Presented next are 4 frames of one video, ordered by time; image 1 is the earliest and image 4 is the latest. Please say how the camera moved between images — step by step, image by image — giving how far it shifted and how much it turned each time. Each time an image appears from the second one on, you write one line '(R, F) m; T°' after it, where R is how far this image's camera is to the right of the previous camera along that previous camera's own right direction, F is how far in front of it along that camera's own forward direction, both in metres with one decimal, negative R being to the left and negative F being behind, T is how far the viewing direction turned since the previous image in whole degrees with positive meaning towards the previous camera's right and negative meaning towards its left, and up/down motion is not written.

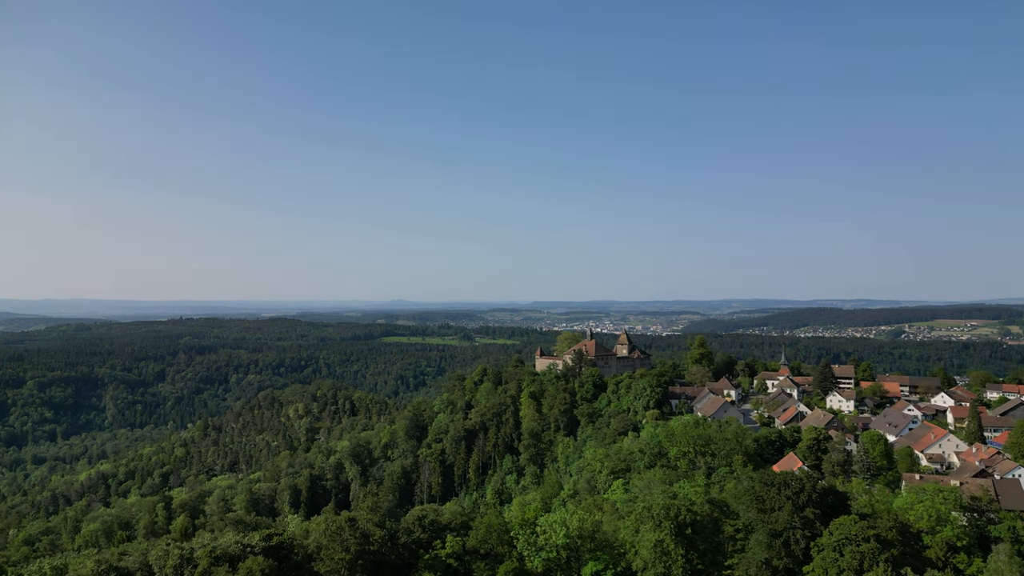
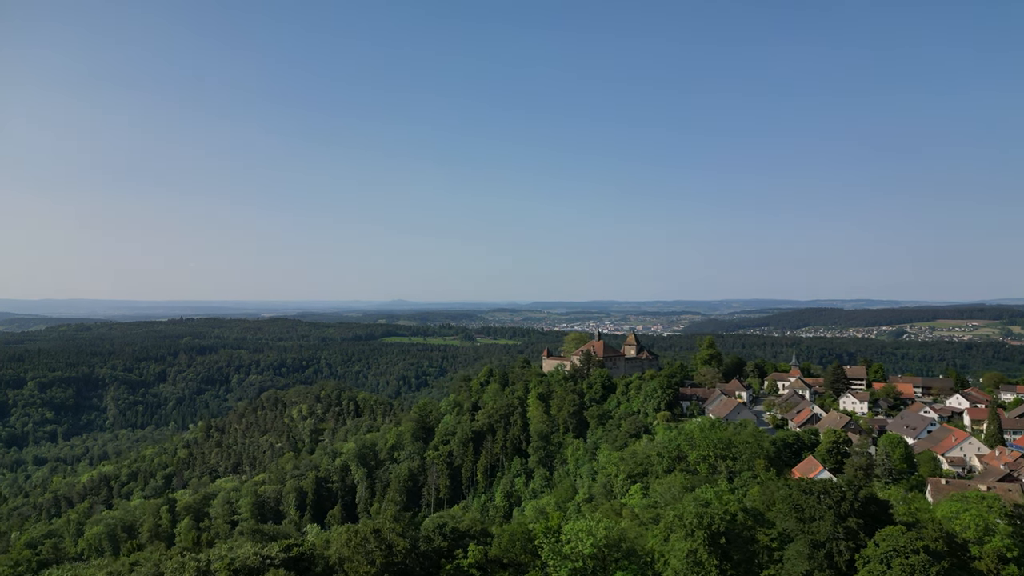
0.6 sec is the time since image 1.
(-0.8, +0.7) m; 0°
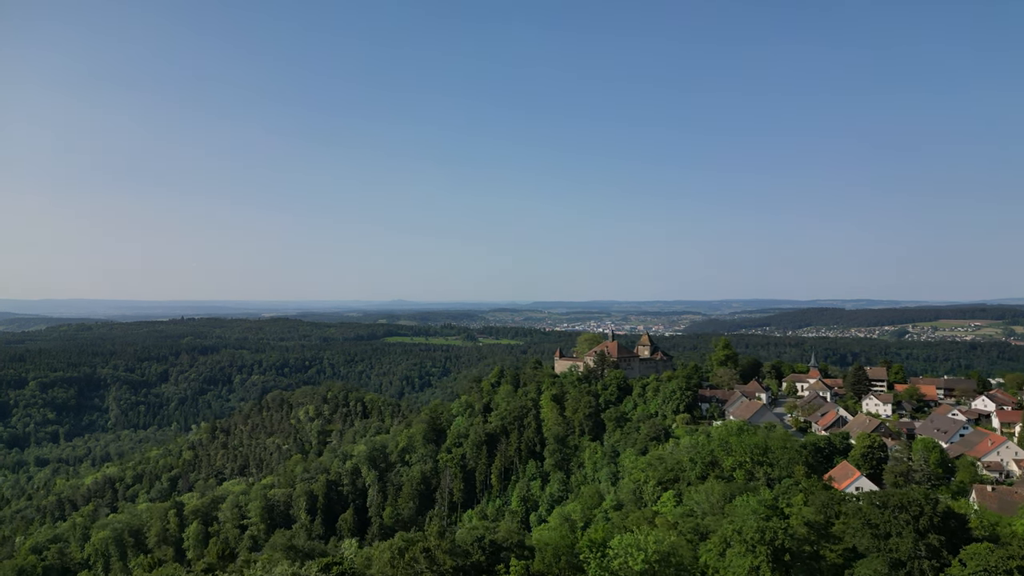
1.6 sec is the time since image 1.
(-1.4, +1.2) m; 0°
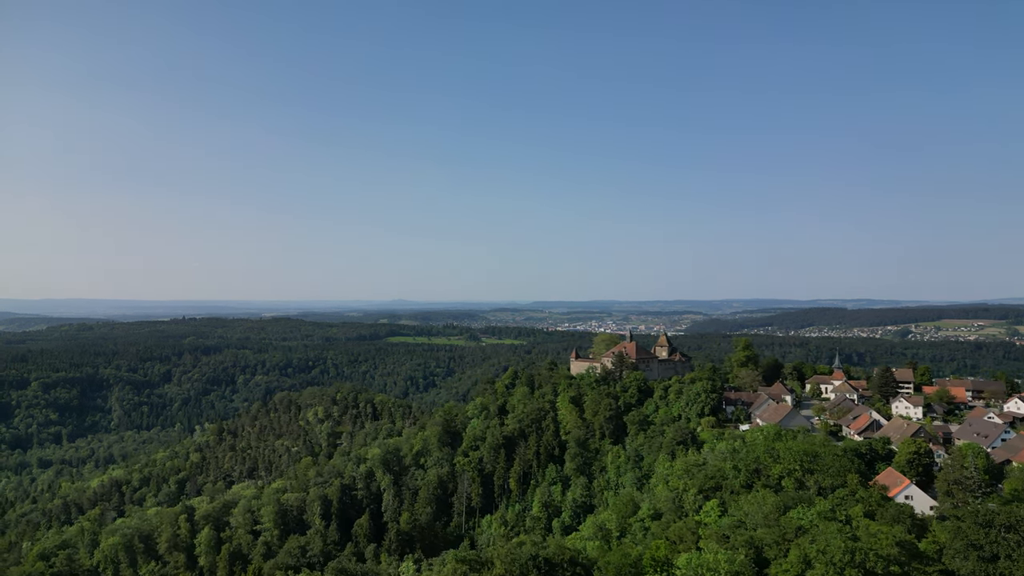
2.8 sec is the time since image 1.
(-1.7, +1.4) m; 0°
